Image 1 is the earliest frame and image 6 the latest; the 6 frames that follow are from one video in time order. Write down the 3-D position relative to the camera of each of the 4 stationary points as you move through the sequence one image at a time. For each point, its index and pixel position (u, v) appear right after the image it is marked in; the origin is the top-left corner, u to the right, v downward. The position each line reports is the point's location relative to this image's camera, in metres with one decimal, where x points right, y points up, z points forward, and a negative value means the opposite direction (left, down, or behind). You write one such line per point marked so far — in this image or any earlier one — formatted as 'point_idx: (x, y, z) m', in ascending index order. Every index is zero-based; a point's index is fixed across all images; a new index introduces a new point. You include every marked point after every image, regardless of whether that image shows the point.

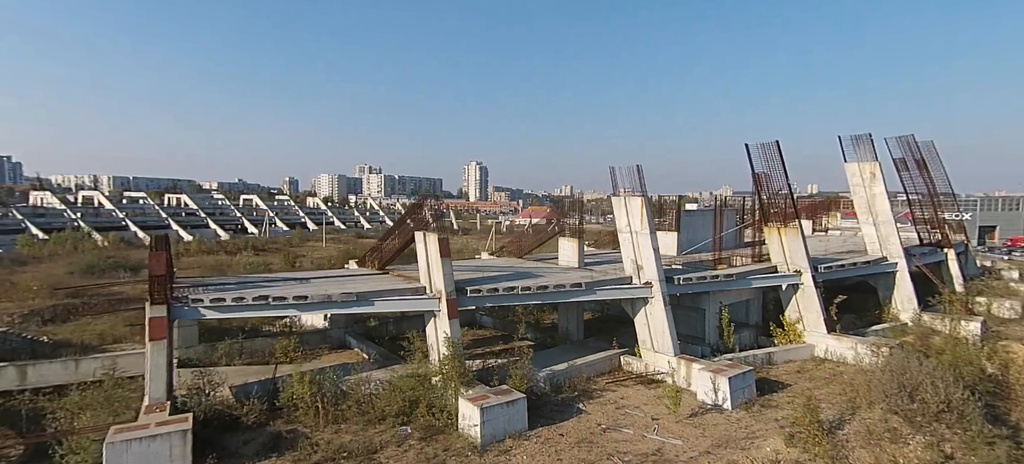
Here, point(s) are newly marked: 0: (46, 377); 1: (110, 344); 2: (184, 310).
0: (-8.0, -2.5, +10.0) m
1: (-9.2, -2.6, +13.4) m
2: (-4.6, -1.1, +8.1) m
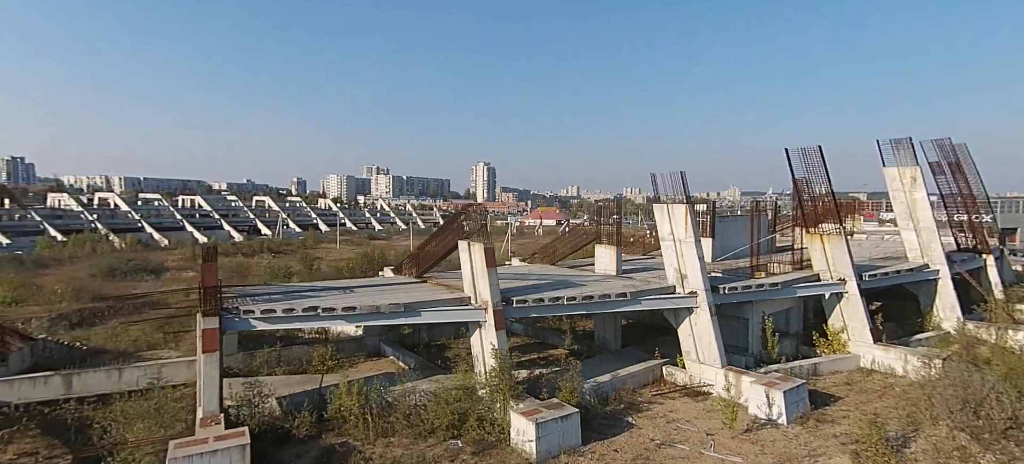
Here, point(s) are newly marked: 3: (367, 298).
0: (-7.3, -2.7, +10.0) m
1: (-8.4, -2.8, +13.4) m
2: (-3.8, -1.2, +8.1) m
3: (-2.2, -1.0, +9.0) m
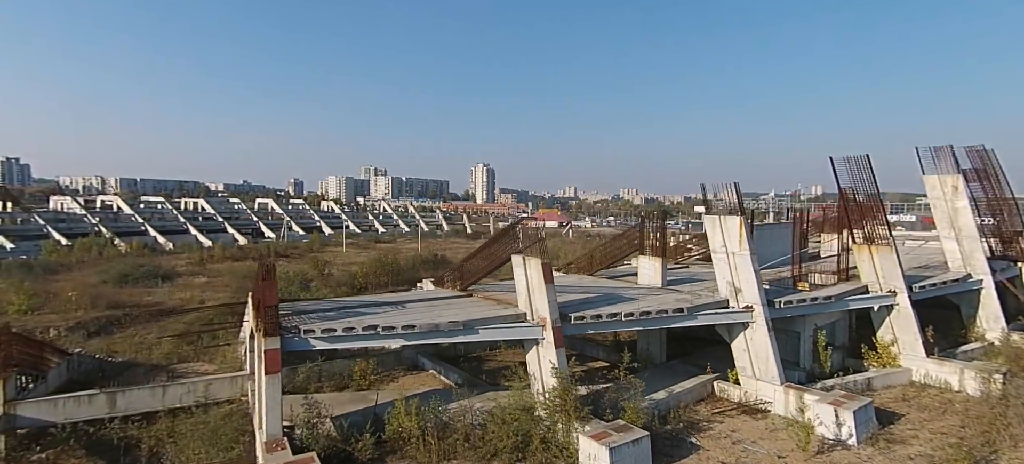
0: (-6.4, -2.9, +9.8) m
1: (-7.5, -3.1, +13.2) m
2: (-2.9, -1.5, +7.9) m
3: (-1.3, -1.3, +8.8) m
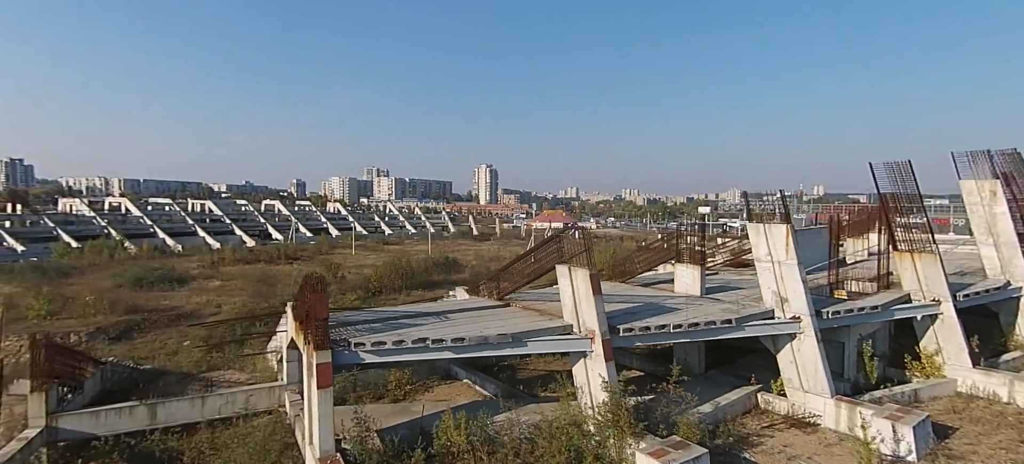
0: (-5.6, -3.1, +9.7) m
1: (-6.8, -3.2, +13.1) m
2: (-2.2, -1.6, +7.7) m
3: (-0.6, -1.4, +8.6) m
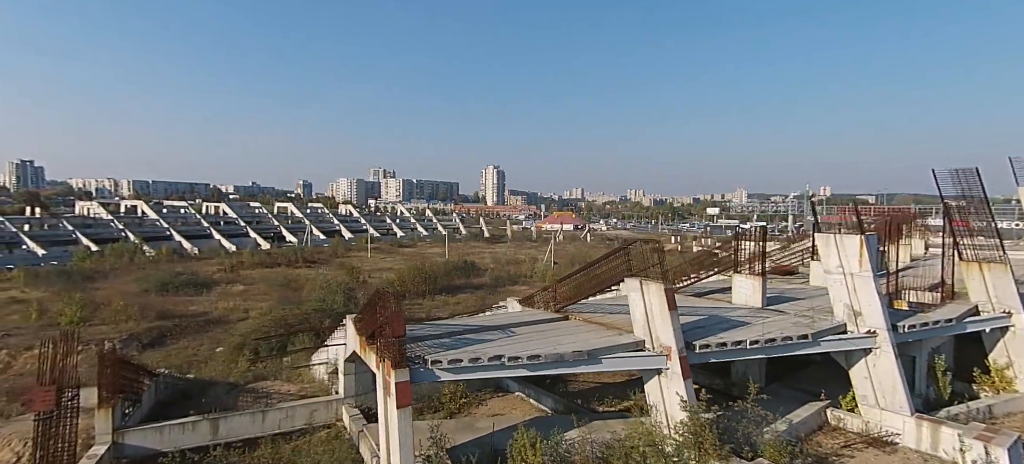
0: (-4.6, -3.3, +9.5) m
1: (-5.6, -3.5, +12.9) m
2: (-1.2, -1.8, +7.5) m
3: (+0.4, -1.6, +8.4) m
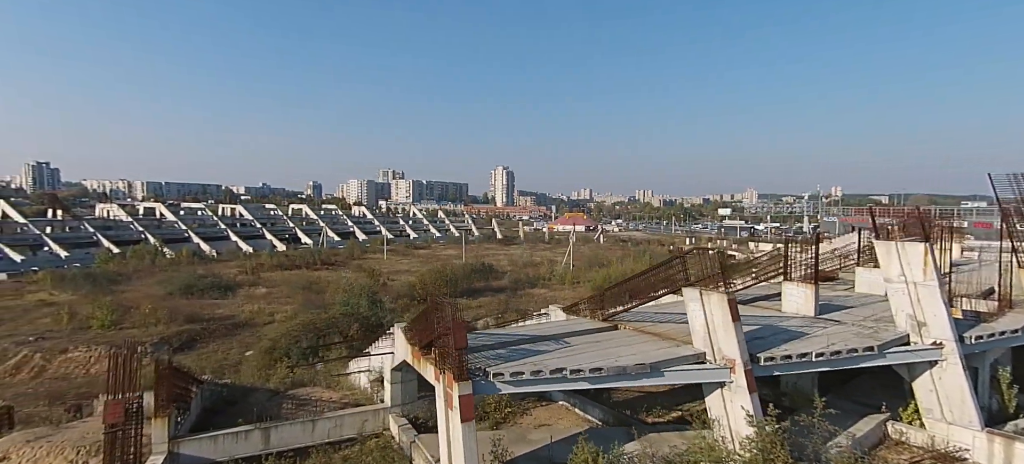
0: (-3.7, -3.4, +9.4) m
1: (-4.7, -3.6, +12.9) m
2: (-0.4, -2.0, +7.4) m
3: (+1.3, -1.7, +8.2) m
